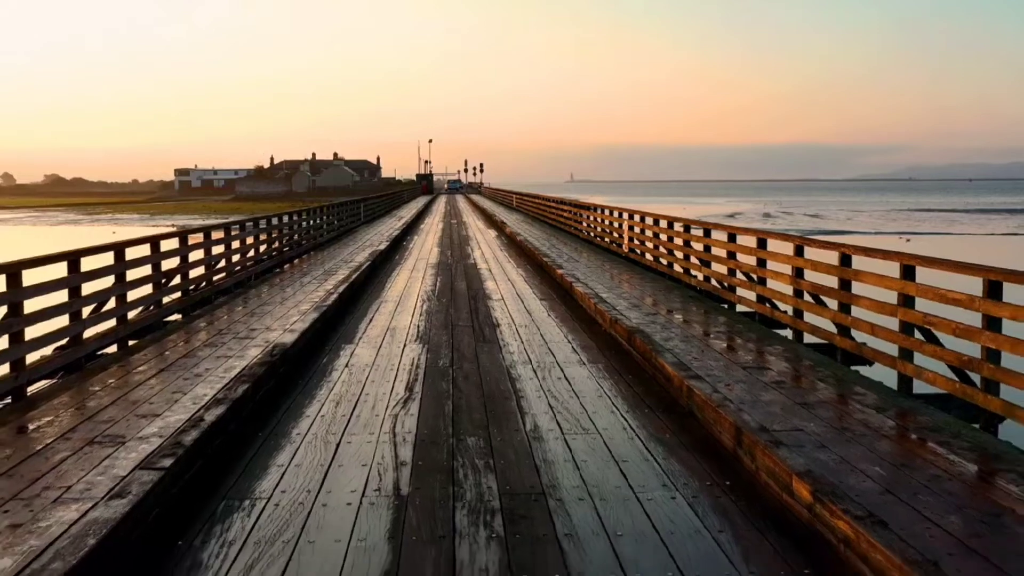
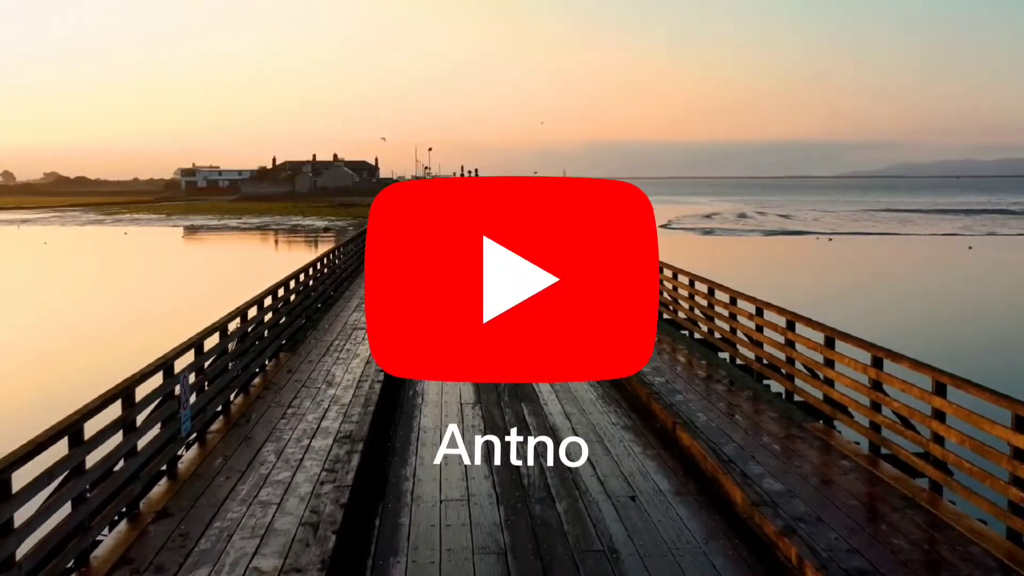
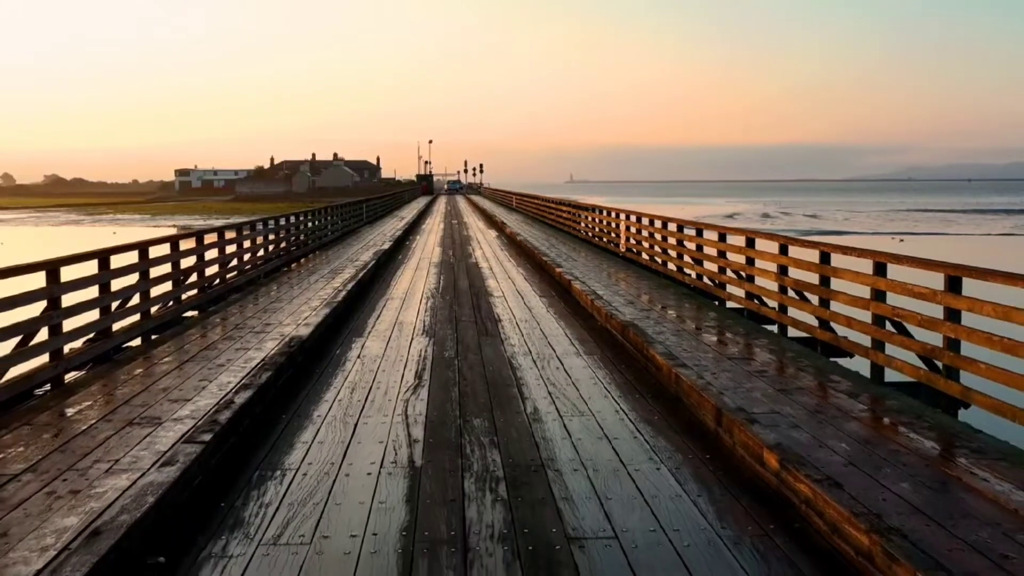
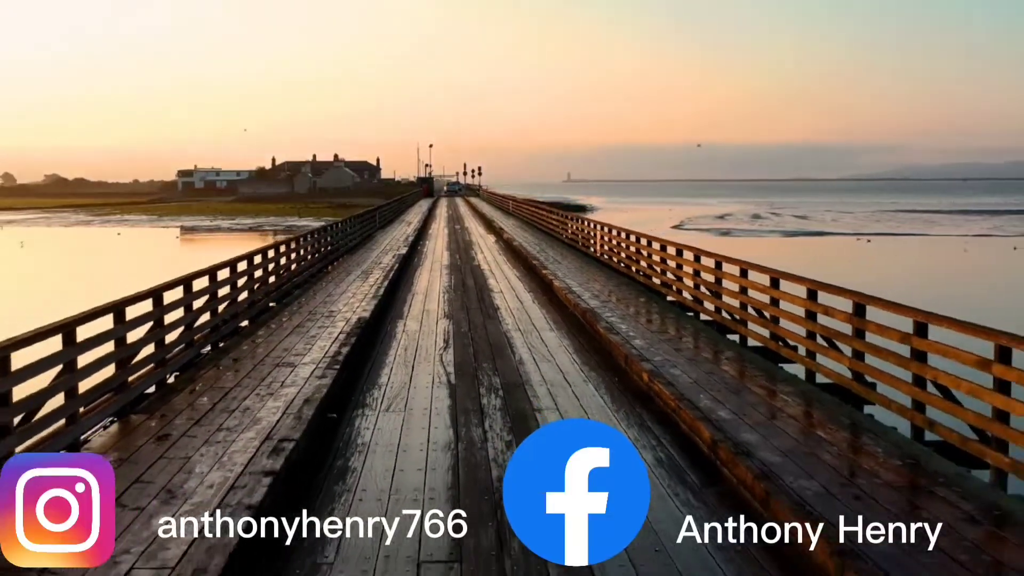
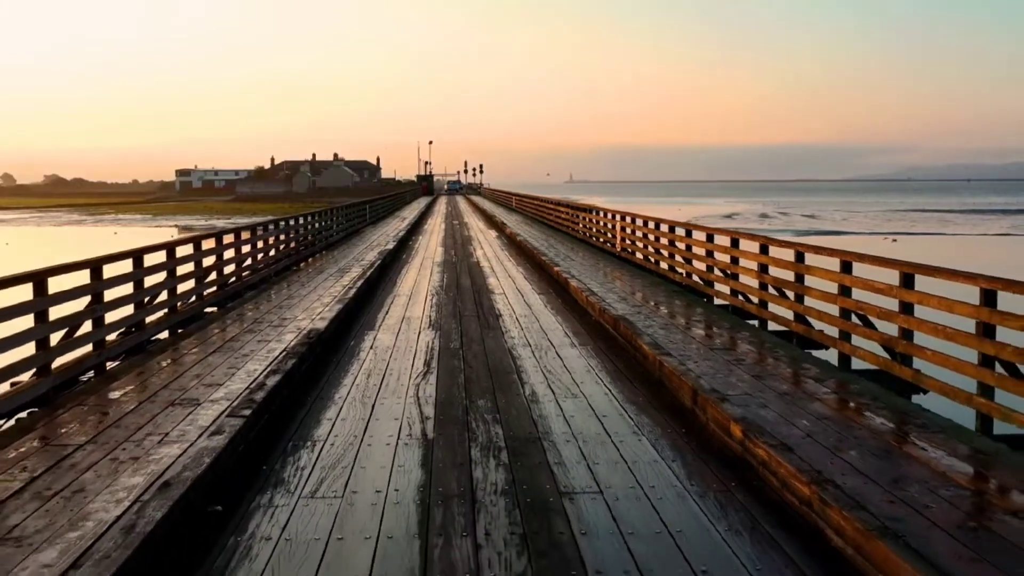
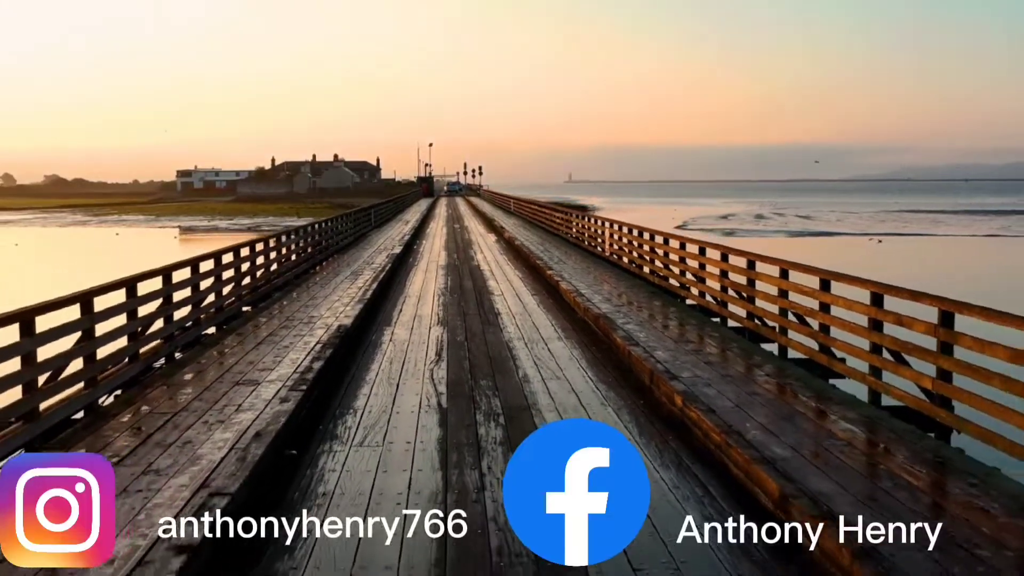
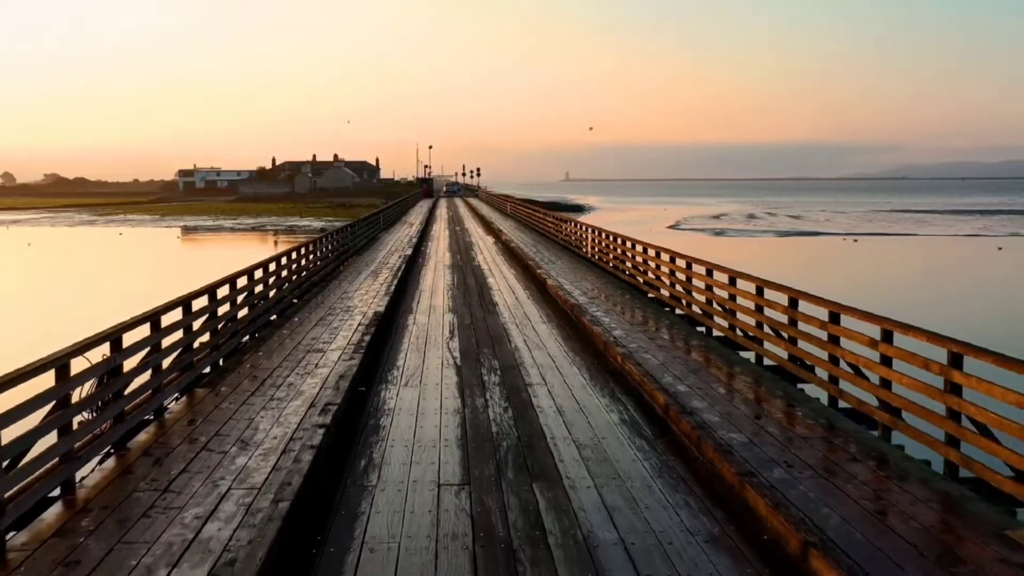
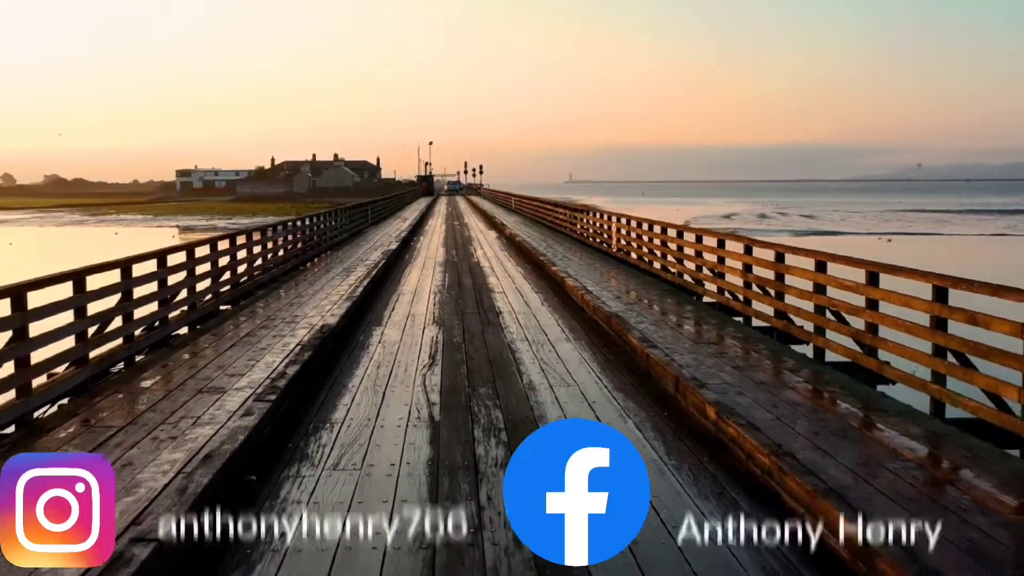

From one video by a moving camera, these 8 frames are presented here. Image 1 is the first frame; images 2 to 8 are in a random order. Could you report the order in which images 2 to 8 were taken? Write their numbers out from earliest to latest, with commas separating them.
3, 5, 8, 6, 4, 7, 2
